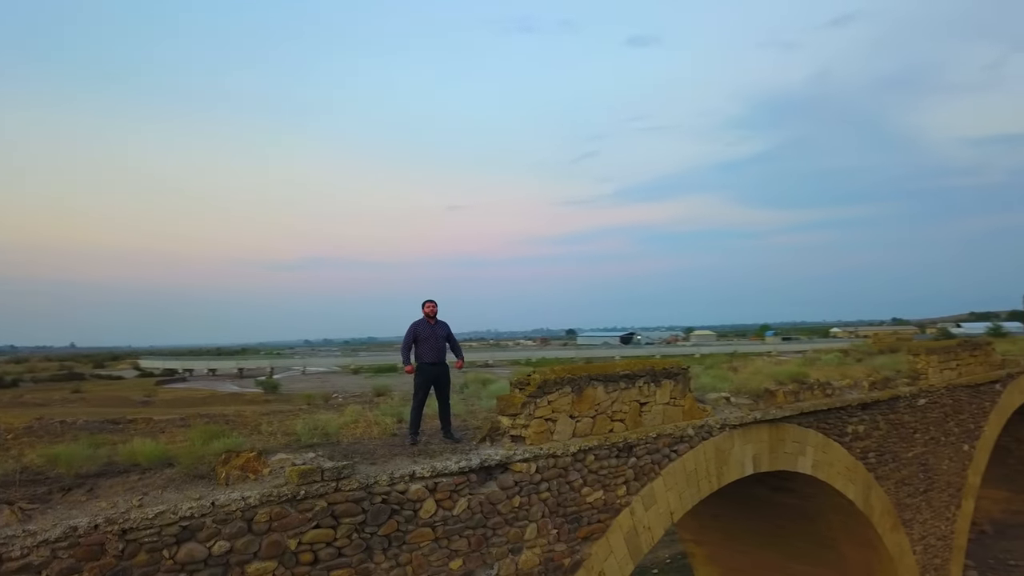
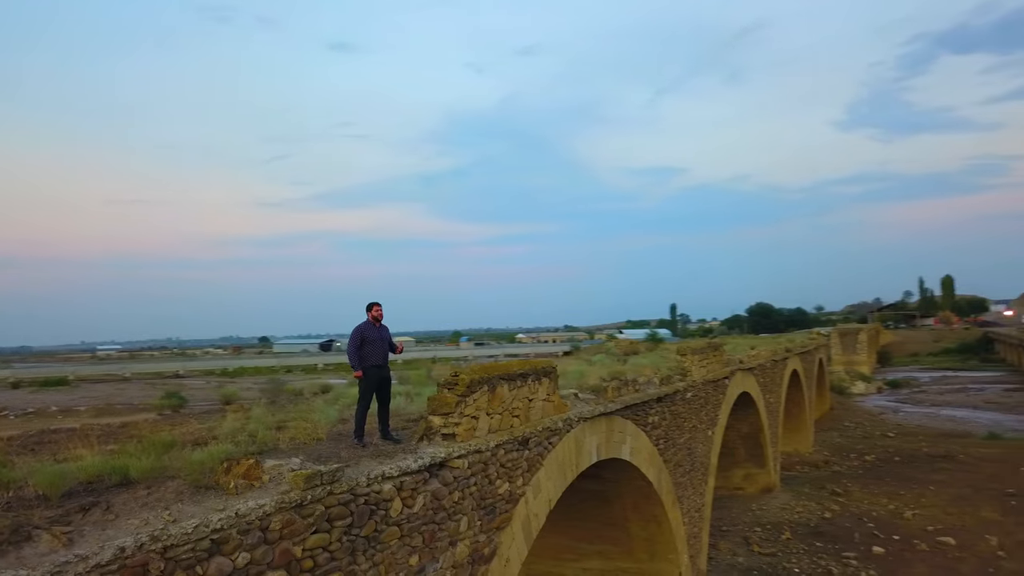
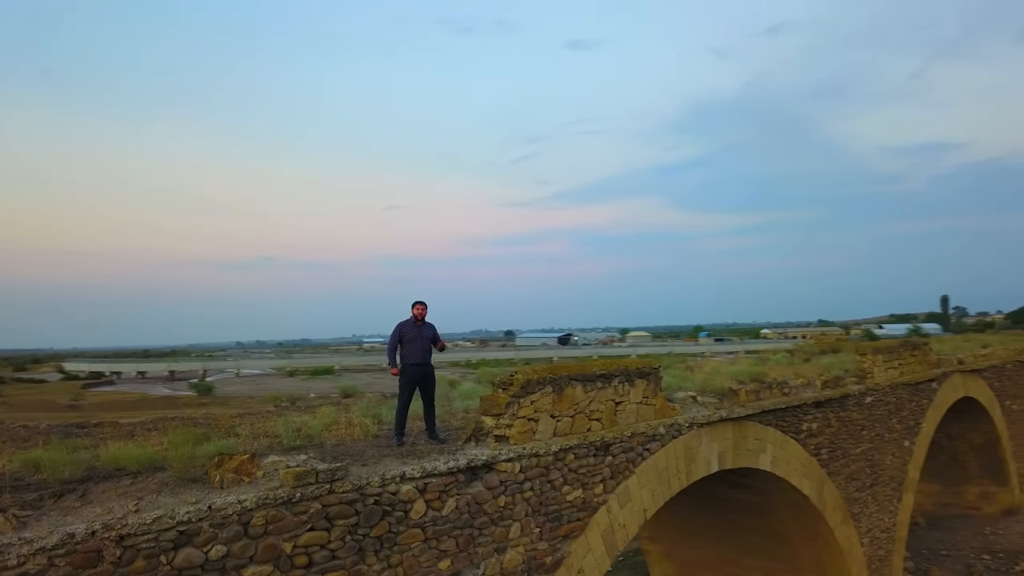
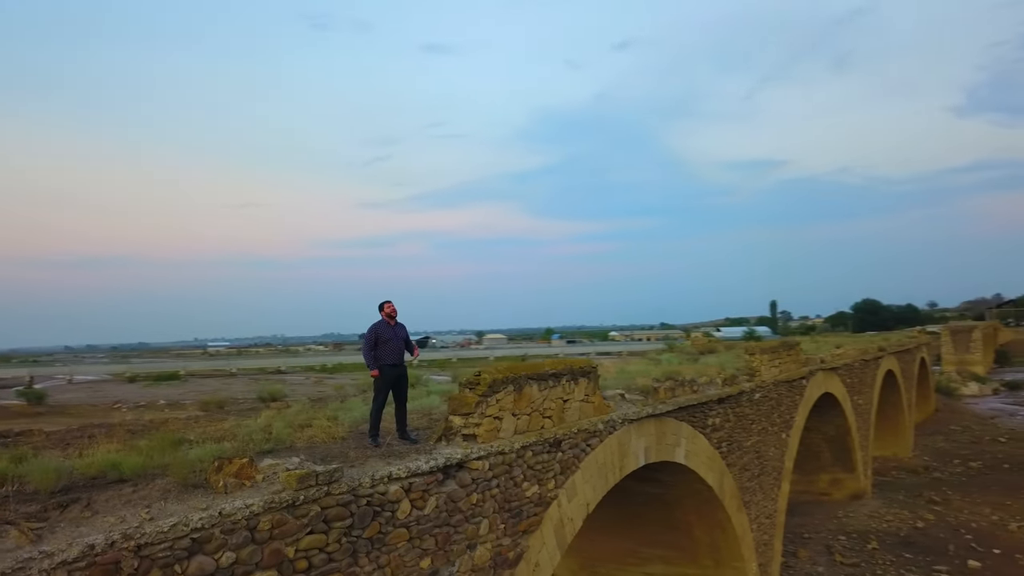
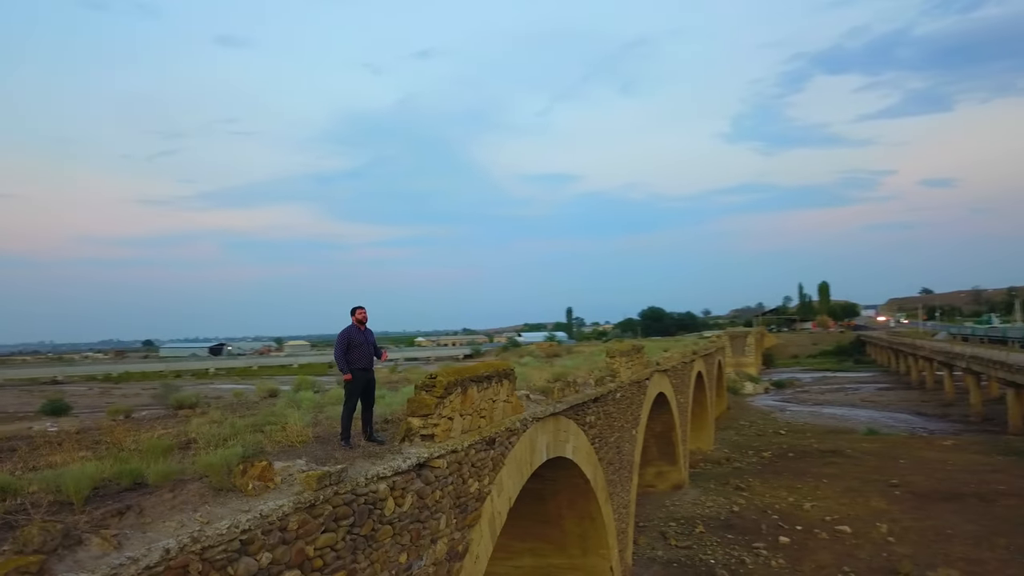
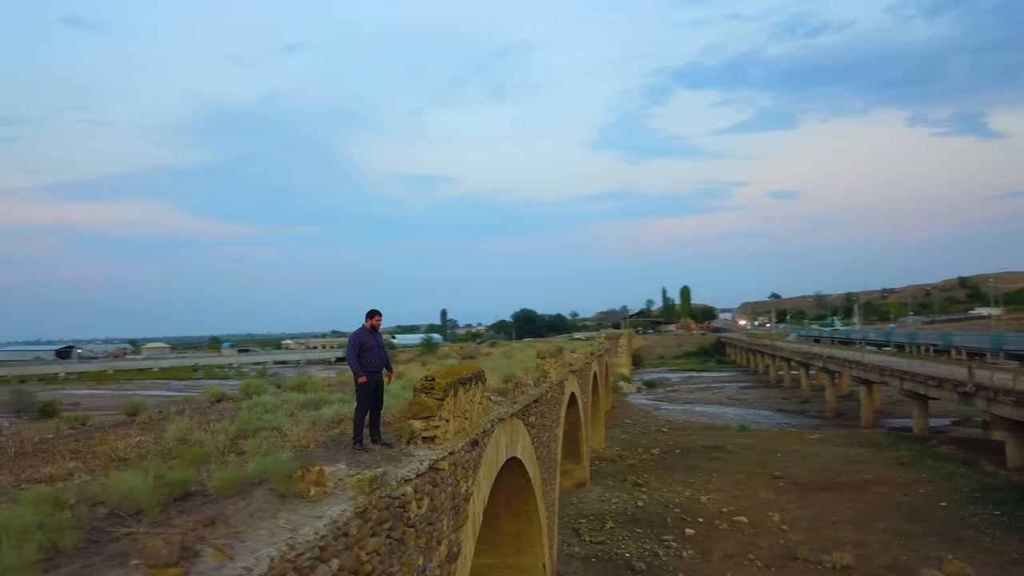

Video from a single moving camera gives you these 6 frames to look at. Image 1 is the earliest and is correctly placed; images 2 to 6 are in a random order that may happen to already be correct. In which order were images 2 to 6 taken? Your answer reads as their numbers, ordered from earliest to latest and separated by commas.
3, 4, 2, 5, 6
